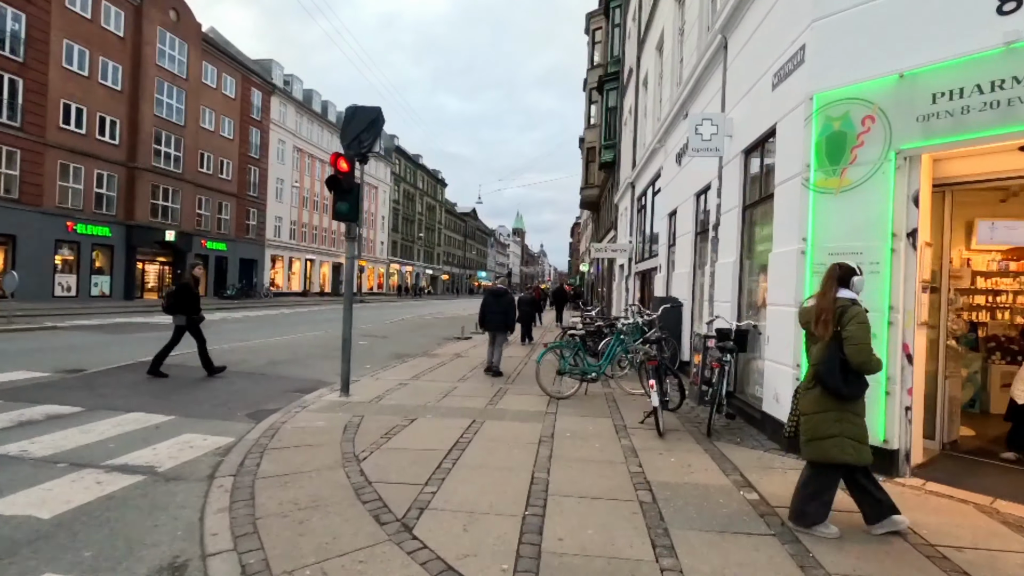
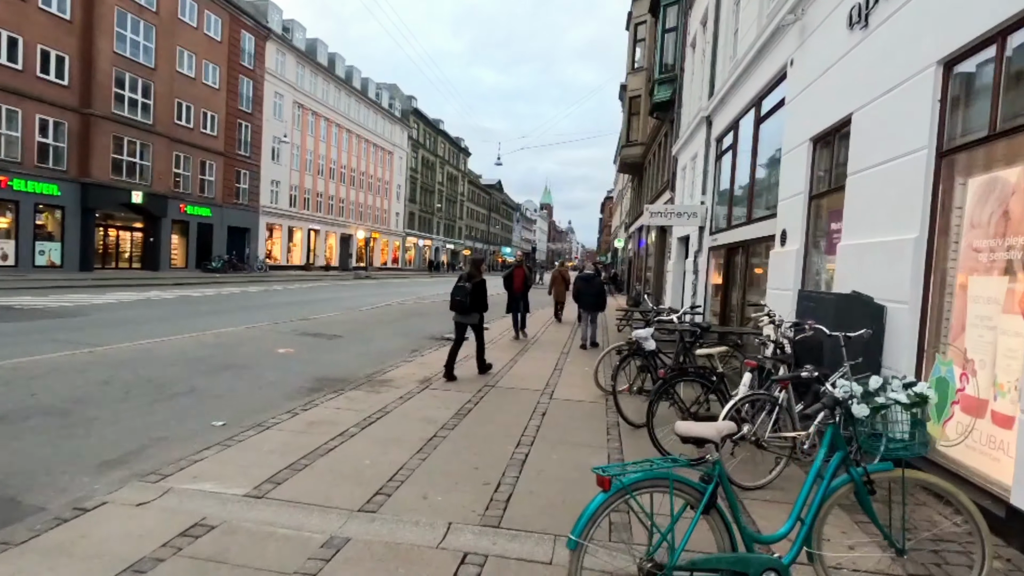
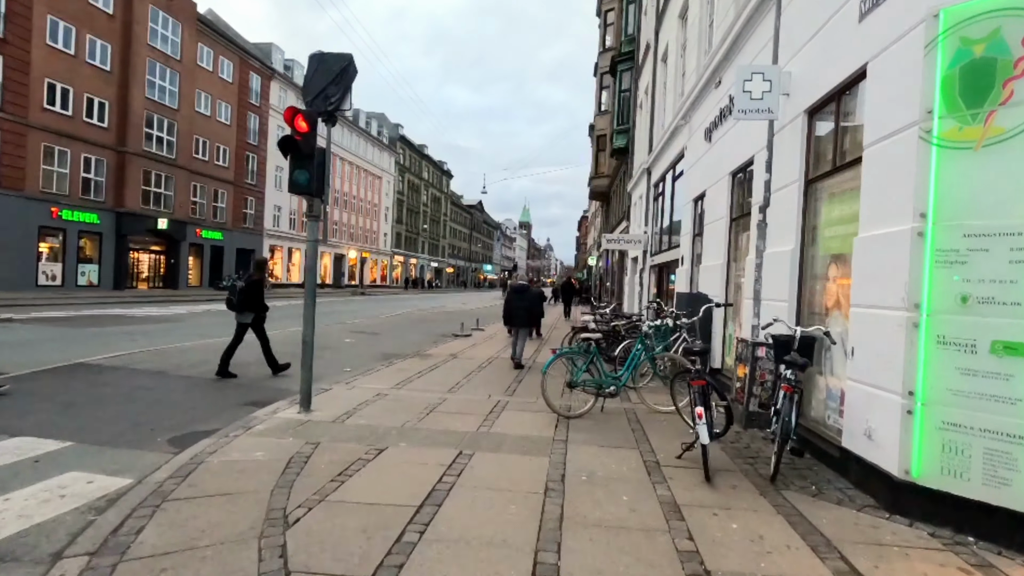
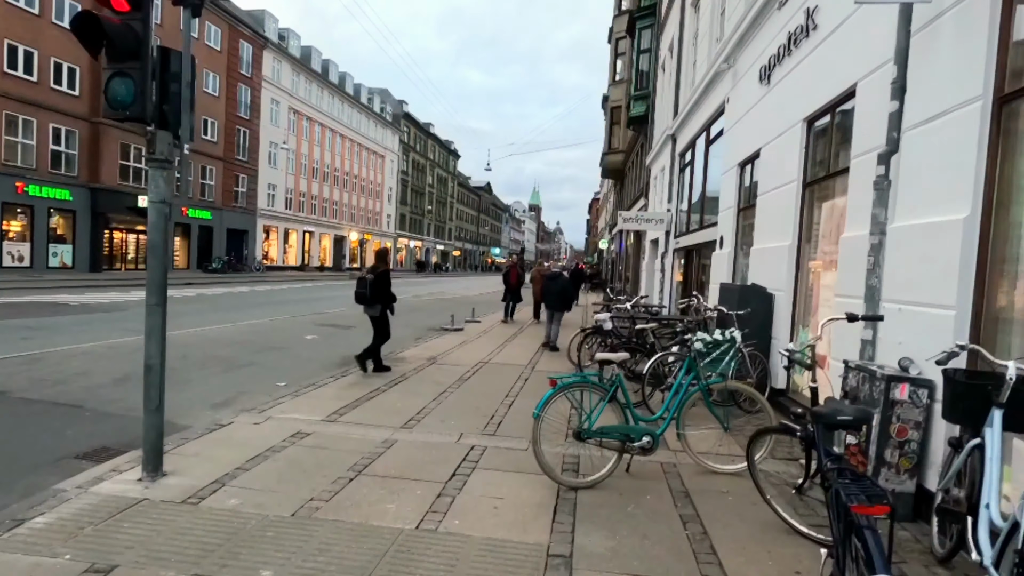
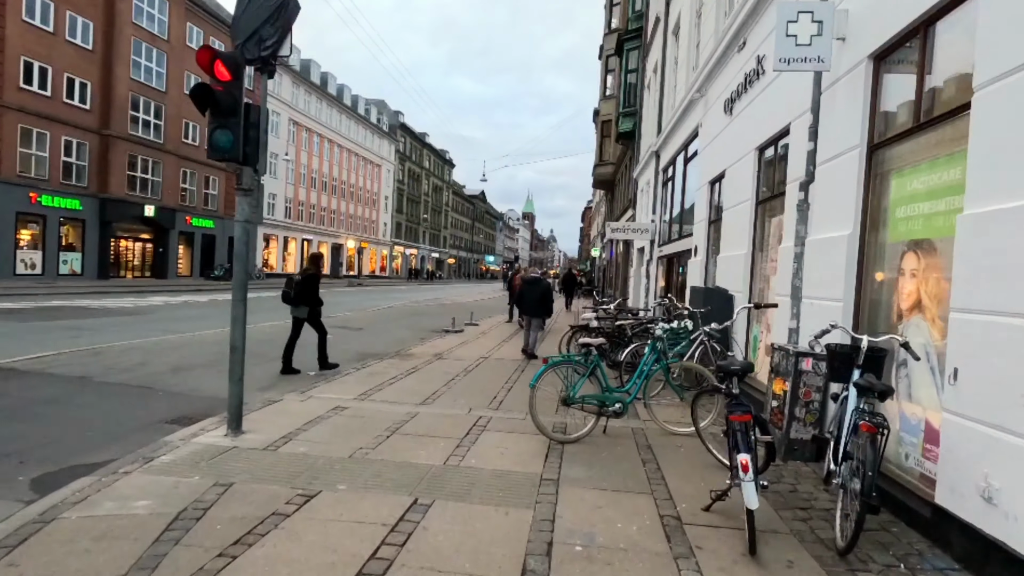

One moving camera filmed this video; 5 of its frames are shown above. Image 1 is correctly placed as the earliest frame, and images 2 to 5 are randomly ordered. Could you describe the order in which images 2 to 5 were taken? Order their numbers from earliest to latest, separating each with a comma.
3, 5, 4, 2
